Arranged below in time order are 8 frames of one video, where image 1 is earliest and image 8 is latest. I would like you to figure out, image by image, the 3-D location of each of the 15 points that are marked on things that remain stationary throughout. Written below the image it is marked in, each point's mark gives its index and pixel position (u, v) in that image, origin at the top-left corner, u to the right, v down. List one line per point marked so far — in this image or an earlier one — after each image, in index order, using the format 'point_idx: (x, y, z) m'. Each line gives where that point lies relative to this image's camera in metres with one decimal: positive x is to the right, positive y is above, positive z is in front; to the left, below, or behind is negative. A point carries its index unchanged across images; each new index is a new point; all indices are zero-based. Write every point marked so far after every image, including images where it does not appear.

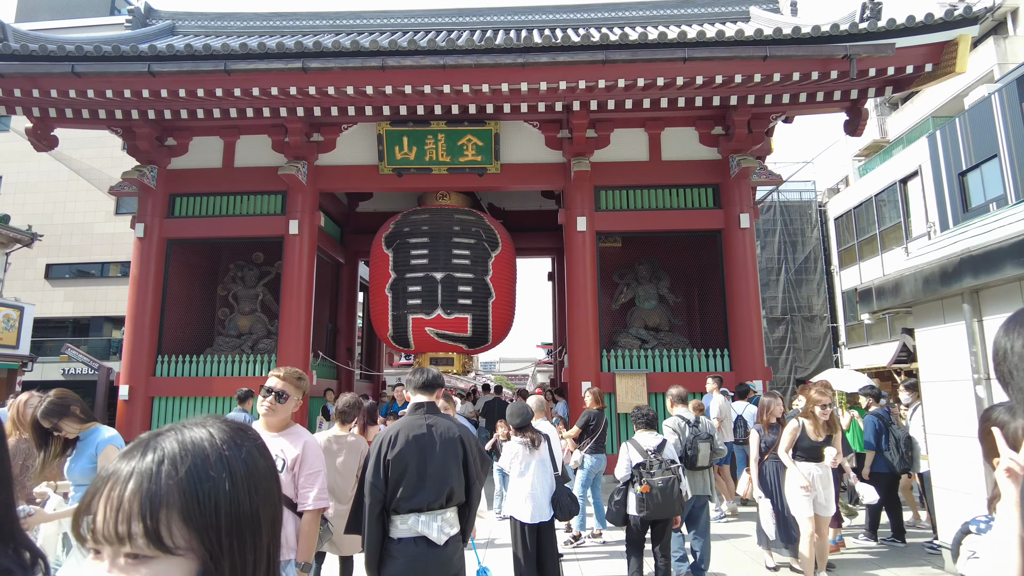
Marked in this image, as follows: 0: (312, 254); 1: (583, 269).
0: (-3.1, +0.5, +10.5) m
1: (+1.0, +0.3, +10.0) m
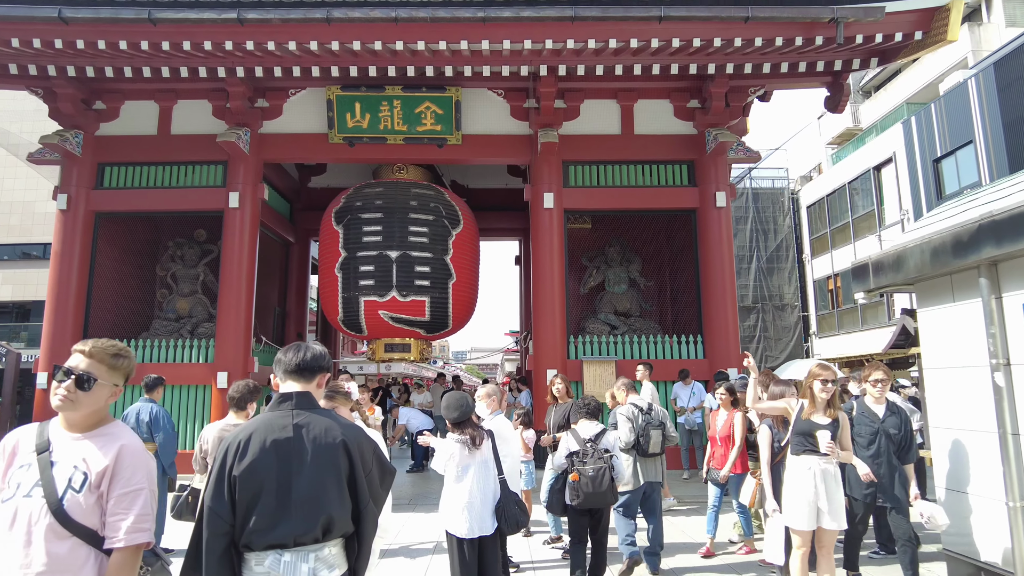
0: (-3.7, +0.8, +9.6) m
1: (+0.5, +0.5, +9.3) m
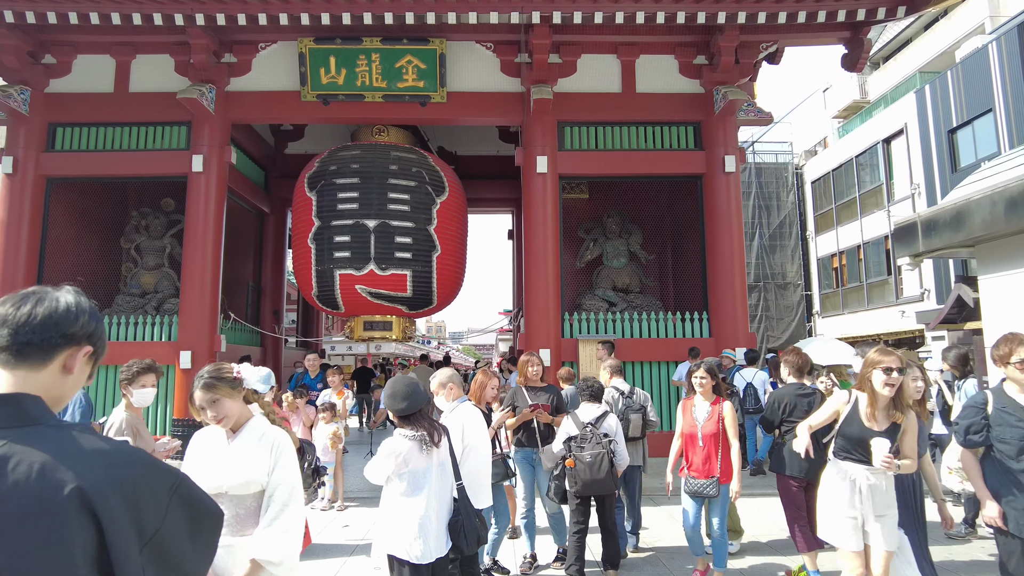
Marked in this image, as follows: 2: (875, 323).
0: (-3.8, +1.2, +8.8) m
1: (+0.4, +0.9, +8.5) m
2: (+10.6, -1.0, +19.5) m
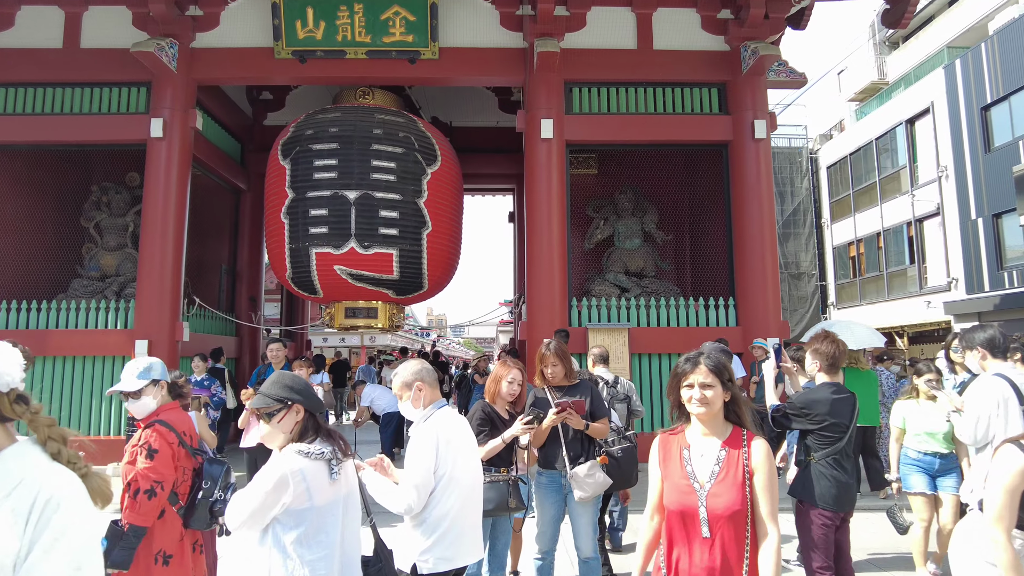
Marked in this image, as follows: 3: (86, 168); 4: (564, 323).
0: (-3.8, +1.4, +7.8) m
1: (+0.4, +1.1, +7.5) m
2: (+10.6, -0.7, +18.5) m
3: (-6.0, +1.7, +9.5) m
4: (+0.6, -0.4, +7.4) m
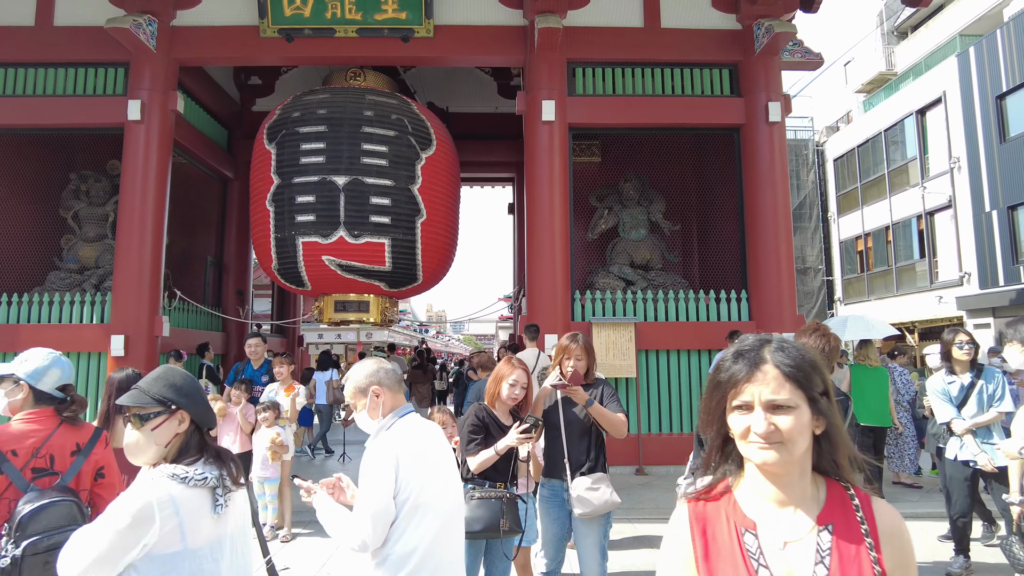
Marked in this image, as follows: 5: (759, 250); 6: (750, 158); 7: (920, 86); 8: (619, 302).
0: (-3.8, +1.5, +7.4) m
1: (+0.4, +1.2, +7.1) m
2: (+10.6, -0.6, +18.0) m
3: (-6.1, +1.8, +9.0) m
4: (+0.6, -0.3, +7.0) m
5: (+2.7, +0.4, +7.3) m
6: (+2.7, +1.4, +7.4) m
7: (+10.5, +5.2, +17.1) m
8: (+1.2, -0.2, +7.3) m
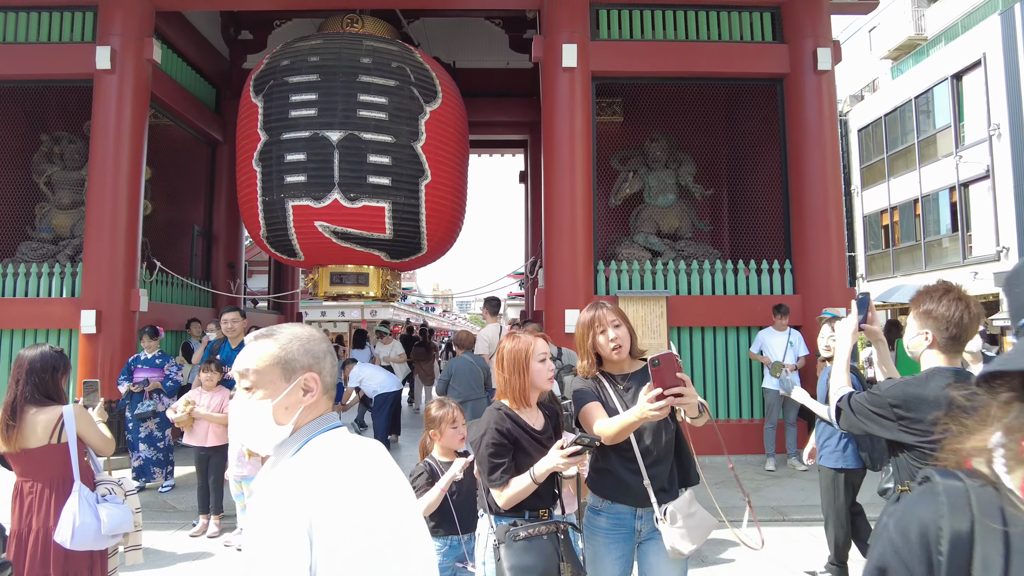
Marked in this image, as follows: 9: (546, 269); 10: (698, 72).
0: (-3.7, +1.8, +6.6) m
1: (+0.5, +1.5, +6.3) m
2: (+10.9, +0.1, +17.2) m
3: (-5.9, +2.1, +8.3) m
4: (+0.7, 0.0, +6.2) m
5: (+2.8, +0.7, +6.5) m
6: (+2.8, +1.7, +6.6) m
7: (+10.7, +5.8, +16.1) m
8: (+1.3, +0.1, +6.6) m
9: (+0.3, +0.2, +6.3) m
10: (+1.8, +2.1, +6.6) m
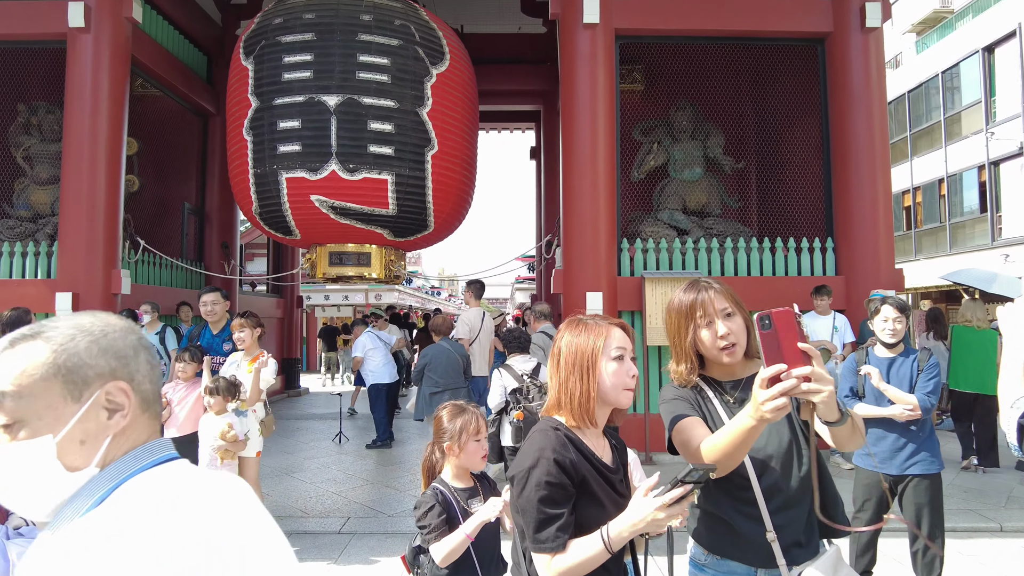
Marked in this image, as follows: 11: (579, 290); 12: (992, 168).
0: (-3.5, +2.0, +6.1) m
1: (+0.6, +1.6, +5.7) m
2: (+11.1, +0.5, +16.5) m
3: (-5.7, +2.3, +7.7) m
4: (+0.8, +0.1, +5.7) m
5: (+3.0, +0.9, +5.9) m
6: (+2.9, +1.9, +6.0) m
7: (+10.9, +6.2, +15.3) m
8: (+1.5, +0.3, +6.0) m
9: (+0.5, +0.4, +5.8) m
10: (+2.0, +2.3, +6.0) m
11: (+0.6, 0.0, +5.6) m
12: (+11.0, +2.7, +15.2) m
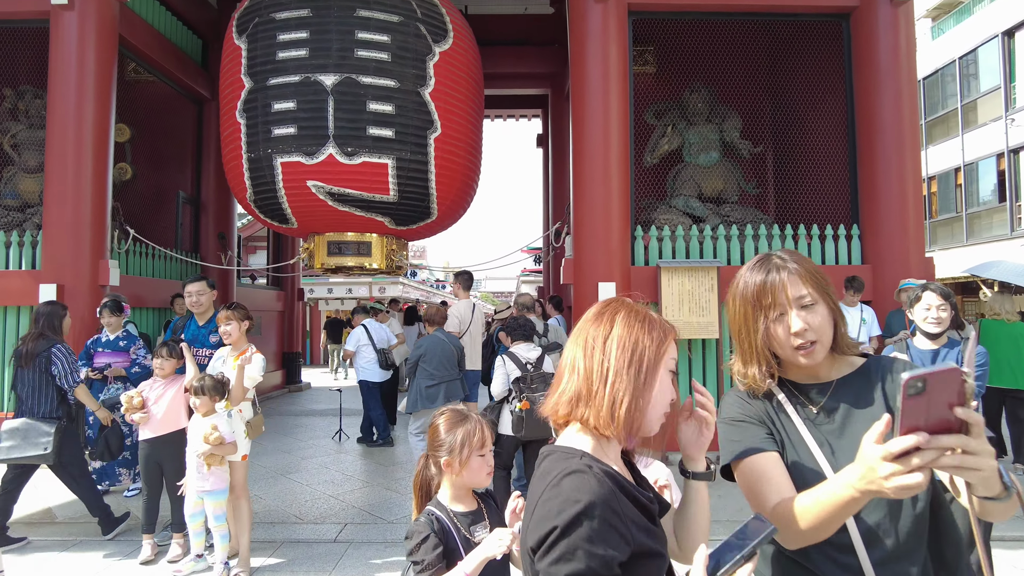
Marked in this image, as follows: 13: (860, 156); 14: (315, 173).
0: (-3.5, +2.0, +5.8) m
1: (+0.7, +1.7, +5.4) m
2: (+11.2, +0.7, +16.1) m
3: (-5.7, +2.4, +7.4) m
4: (+0.9, +0.2, +5.4) m
5: (+3.0, +1.0, +5.5) m
6: (+3.0, +2.0, +5.6) m
7: (+11.0, +6.4, +14.8) m
8: (+1.5, +0.4, +5.7) m
9: (+0.5, +0.4, +5.4) m
10: (+2.0, +2.4, +5.6) m
11: (+0.6, +0.1, +5.3) m
12: (+11.1, +2.9, +14.8) m
13: (+3.0, +1.1, +5.7) m
14: (-1.6, +0.9, +5.3) m
